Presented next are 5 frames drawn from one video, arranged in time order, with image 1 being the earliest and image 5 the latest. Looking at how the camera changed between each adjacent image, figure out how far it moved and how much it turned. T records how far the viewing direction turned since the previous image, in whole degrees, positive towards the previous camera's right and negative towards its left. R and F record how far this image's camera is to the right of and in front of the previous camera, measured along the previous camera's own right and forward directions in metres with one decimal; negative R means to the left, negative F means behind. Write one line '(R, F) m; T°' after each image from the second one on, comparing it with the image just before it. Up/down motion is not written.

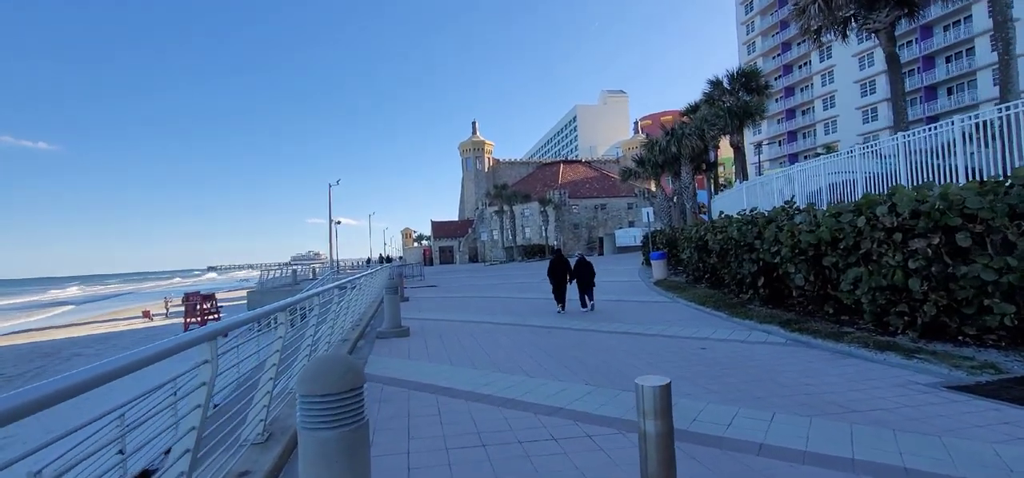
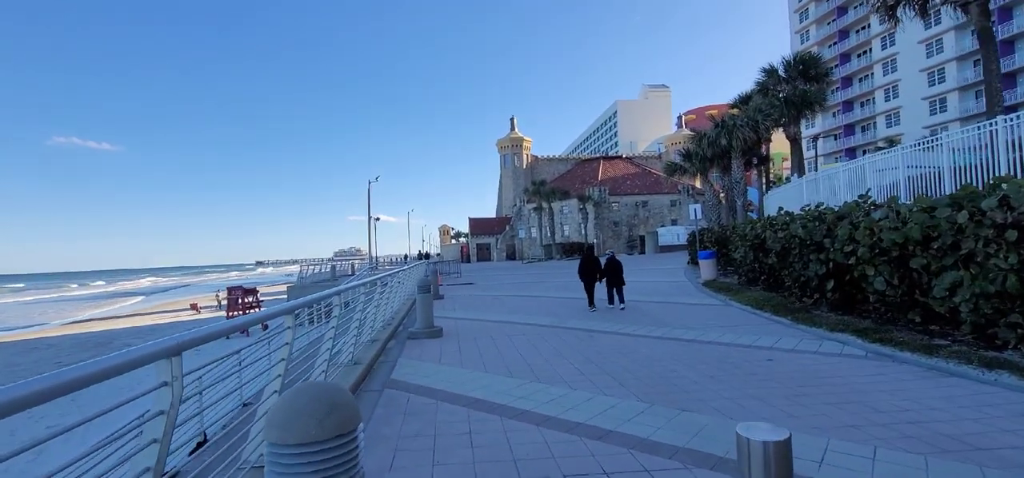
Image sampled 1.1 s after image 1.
(-0.1, +0.8) m; -4°
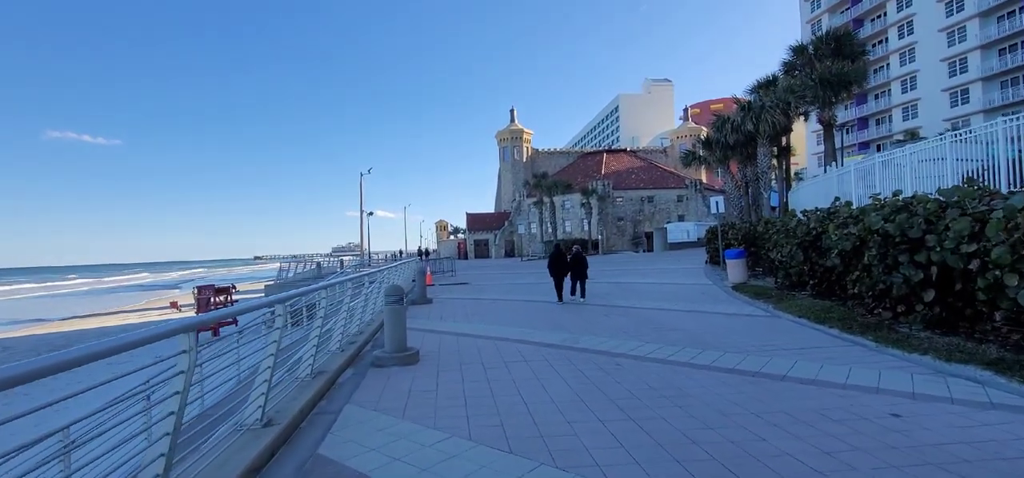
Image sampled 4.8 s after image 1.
(0.0, +2.4) m; 0°
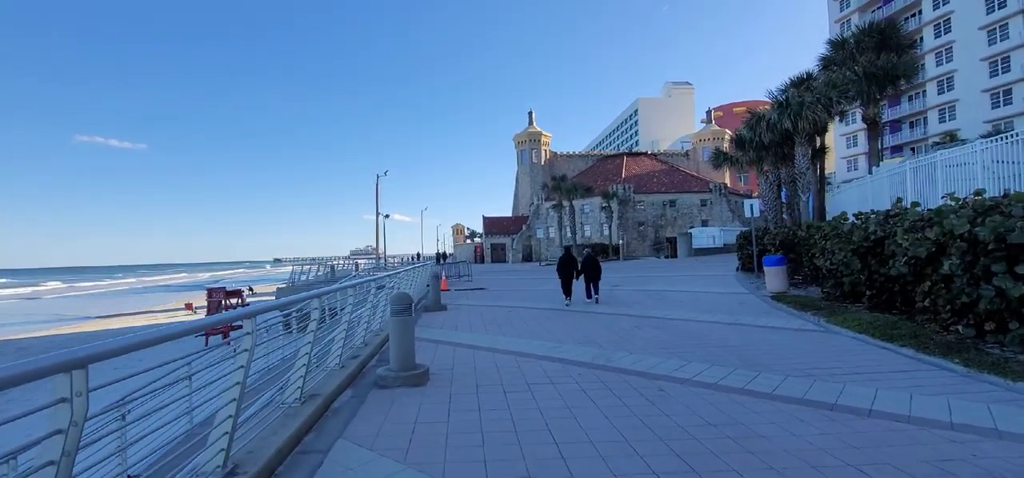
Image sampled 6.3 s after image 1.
(-0.1, +1.0) m; -2°
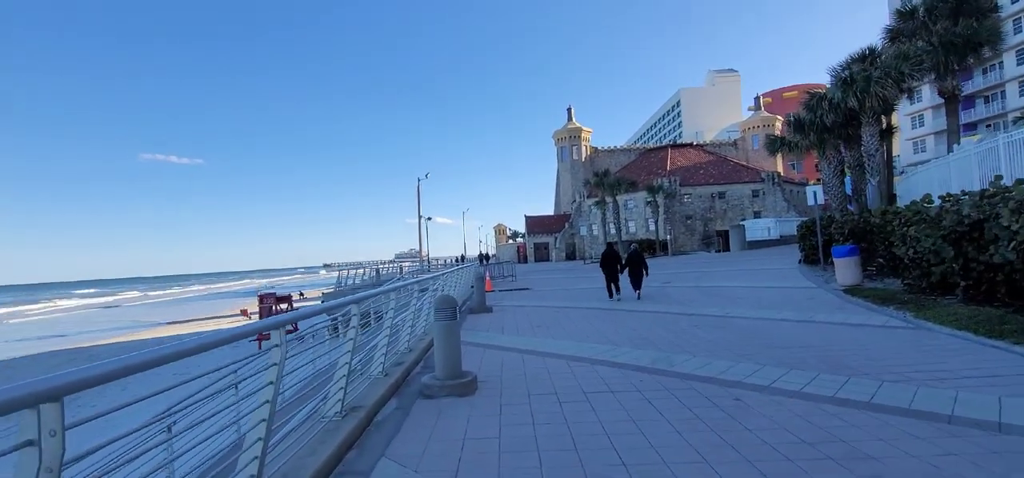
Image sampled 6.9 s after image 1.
(-0.1, +0.6) m; -4°
